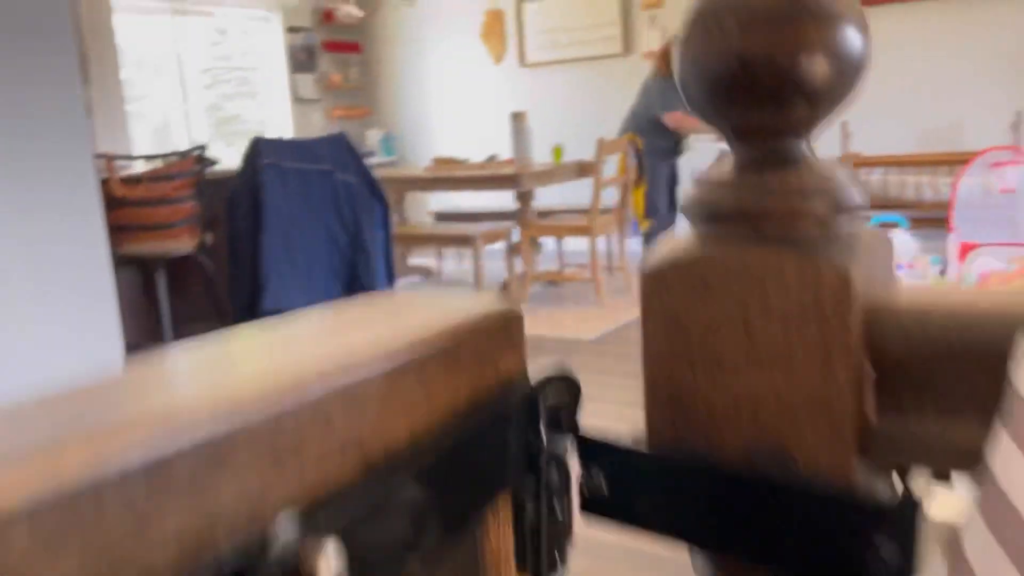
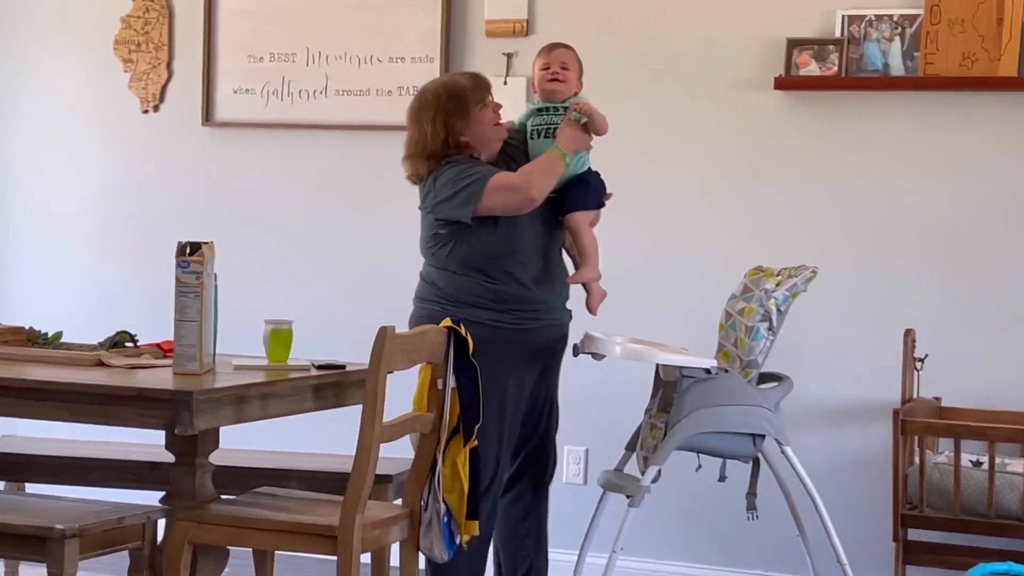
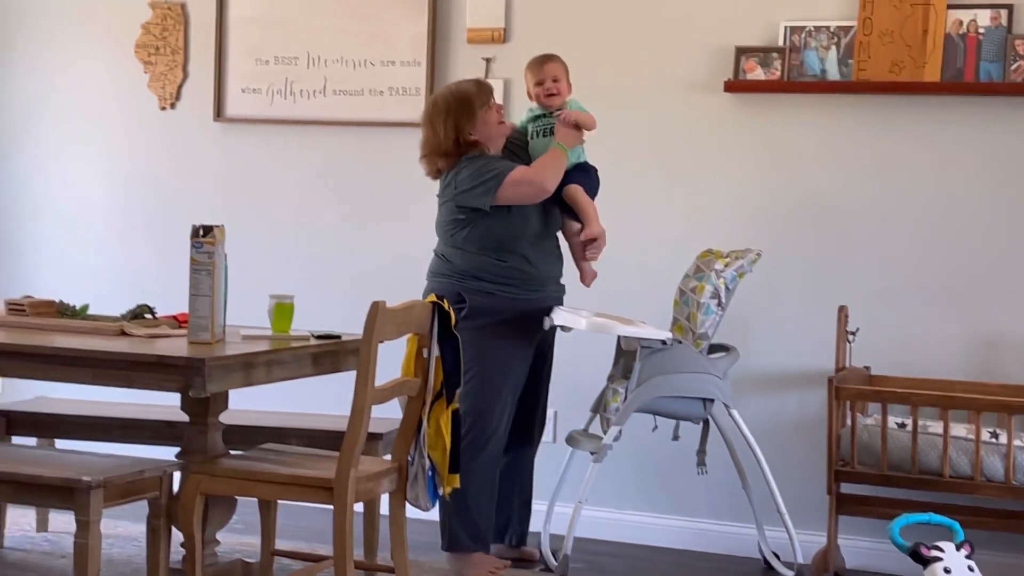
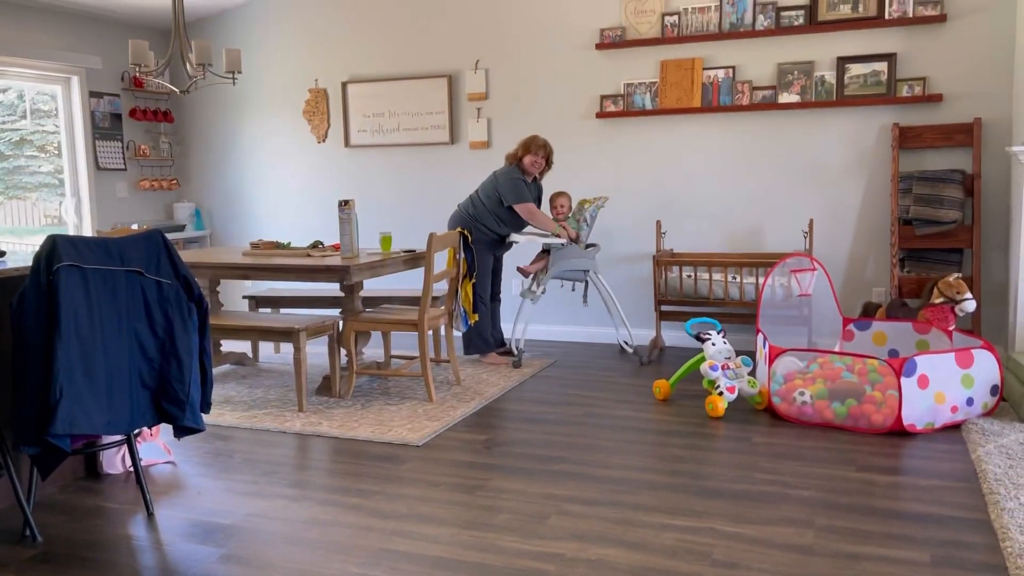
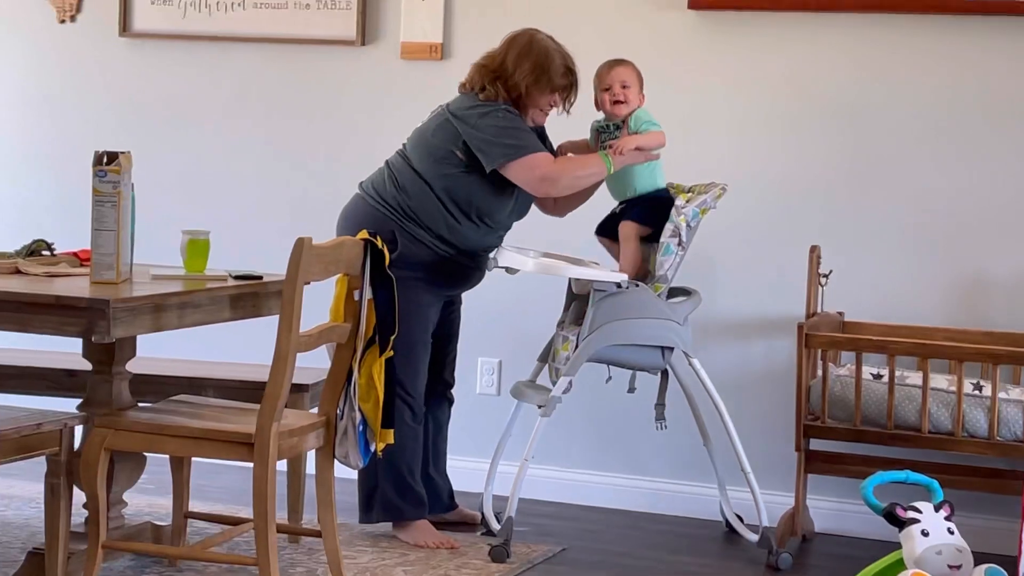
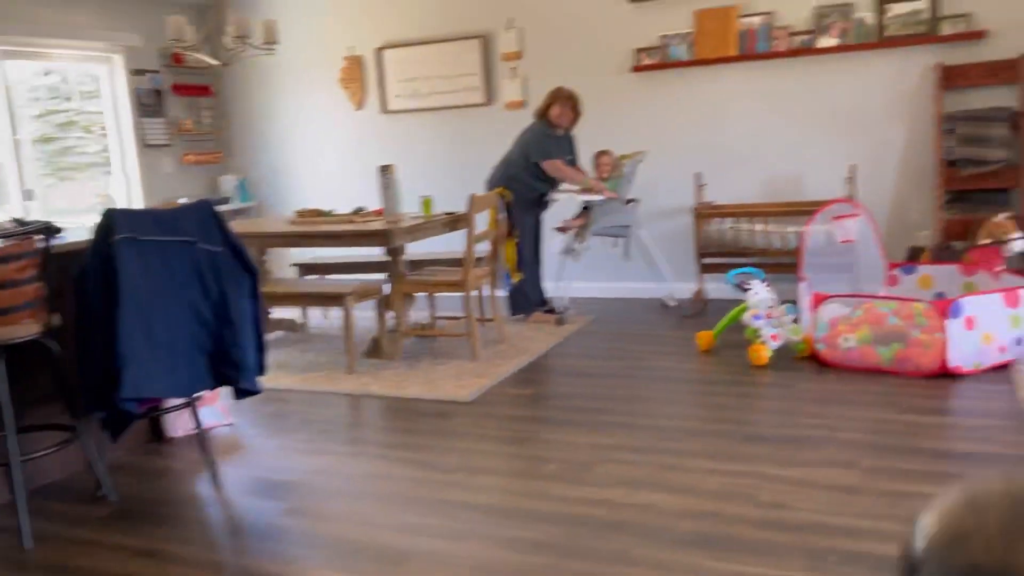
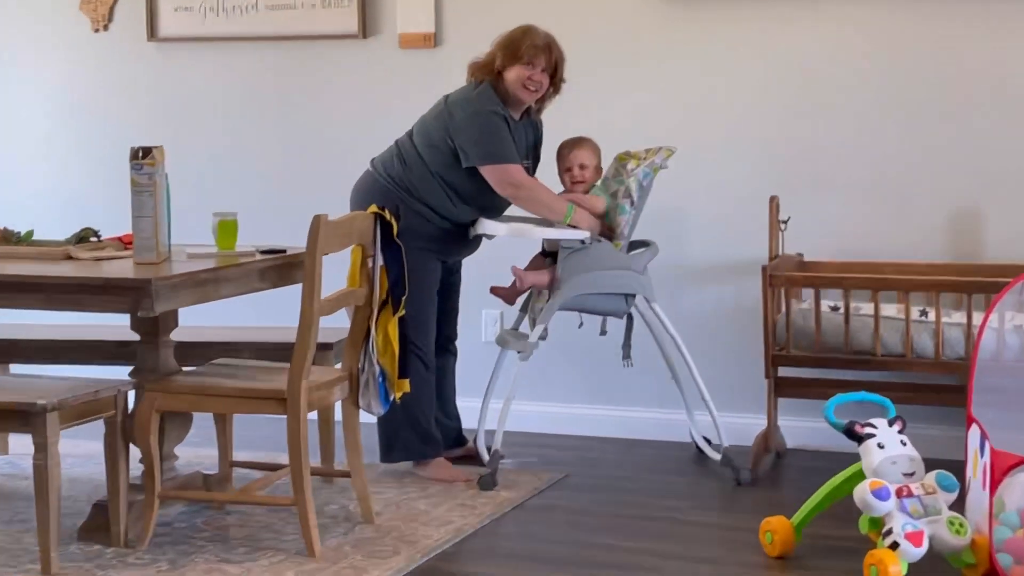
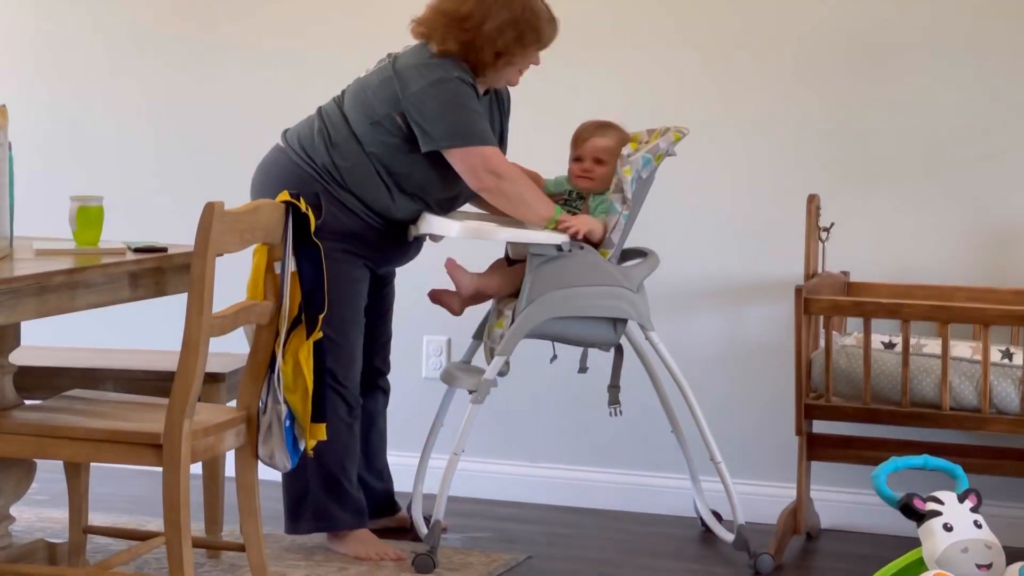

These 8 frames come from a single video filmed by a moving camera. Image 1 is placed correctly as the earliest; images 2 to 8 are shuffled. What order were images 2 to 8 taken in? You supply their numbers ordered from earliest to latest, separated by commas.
6, 4, 7, 8, 5, 3, 2
